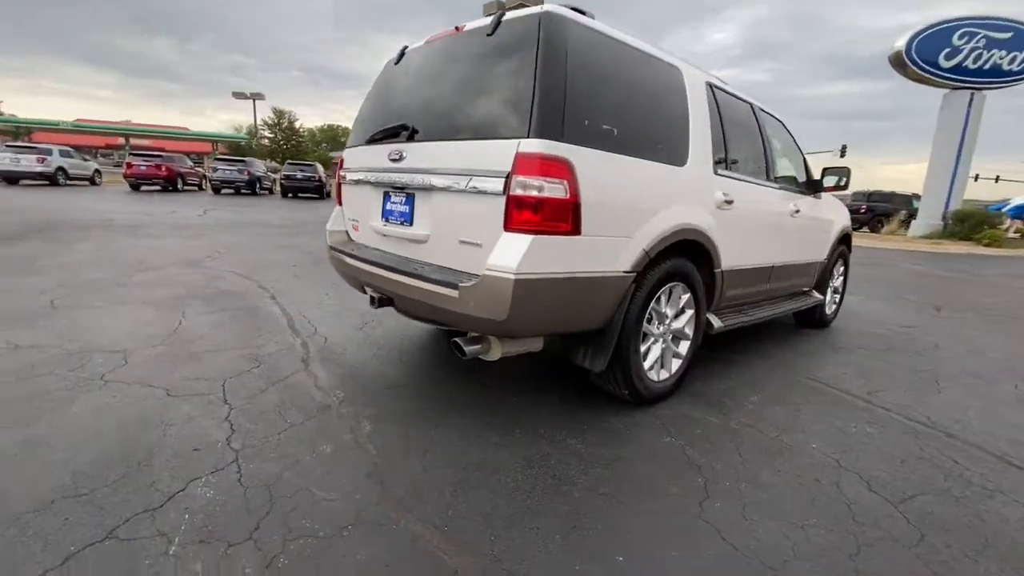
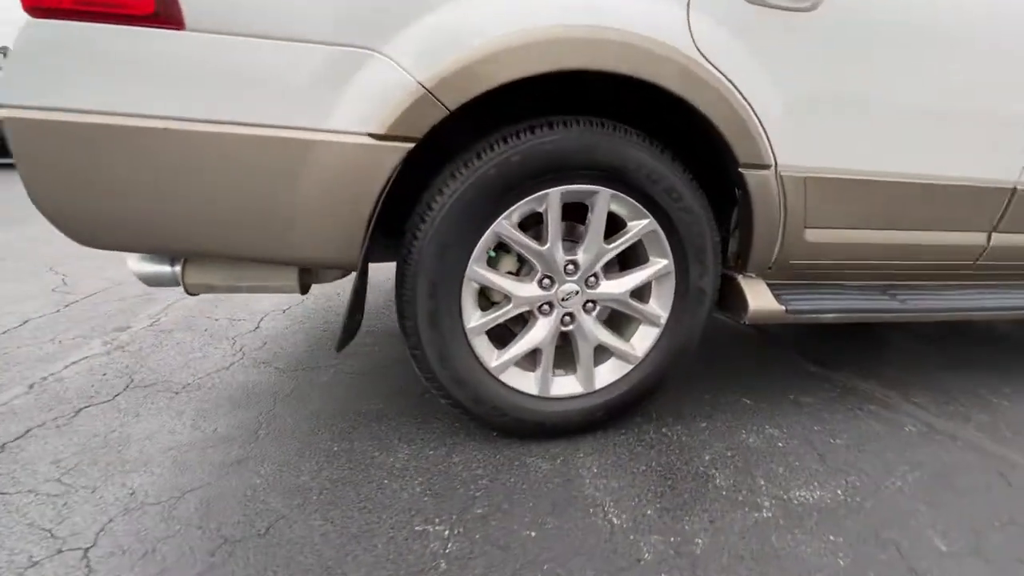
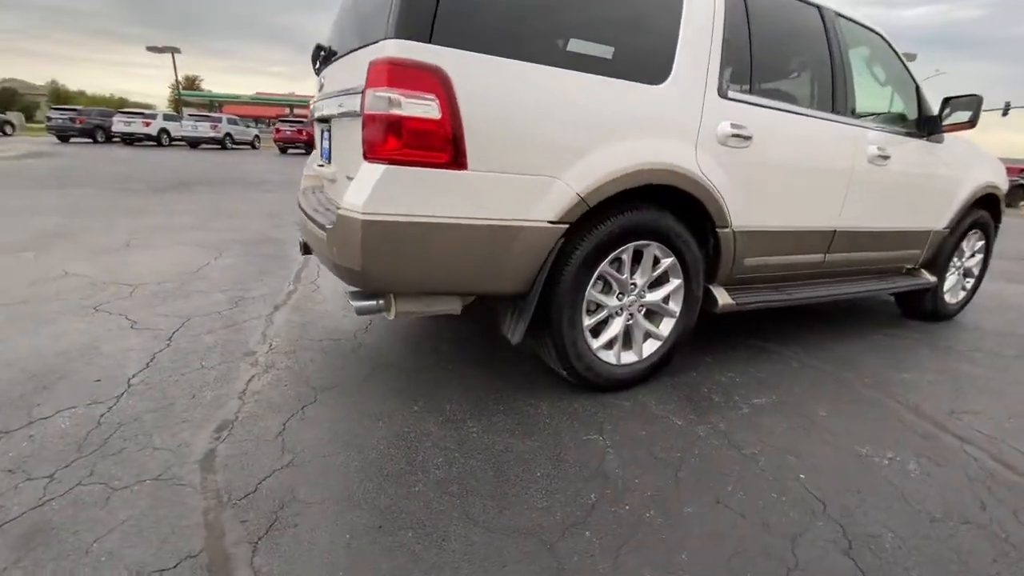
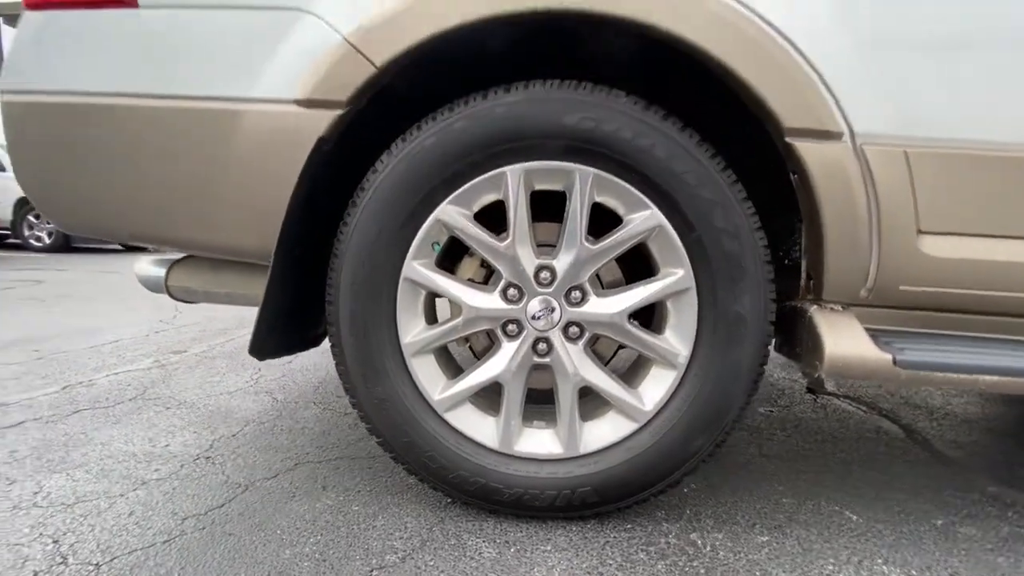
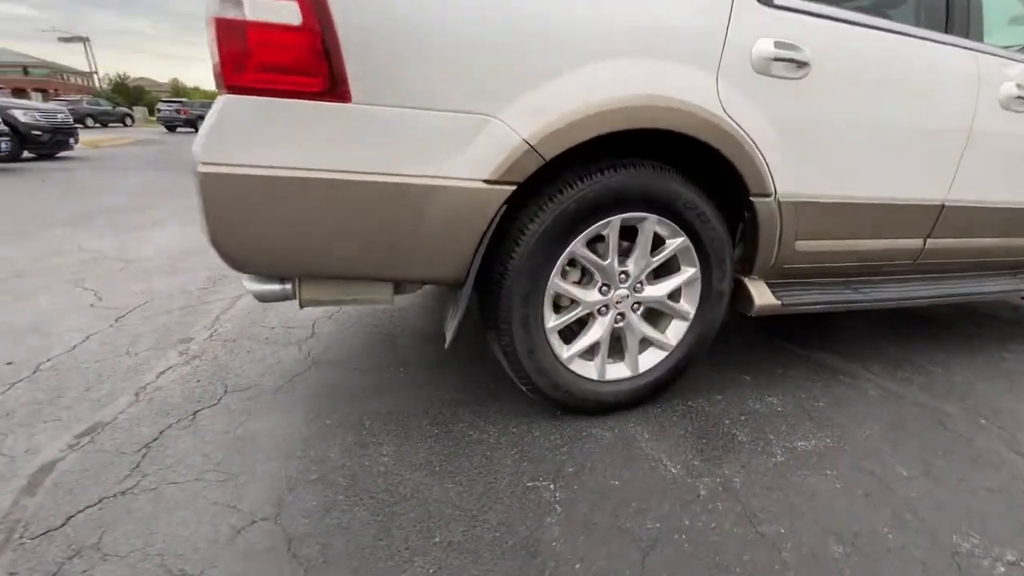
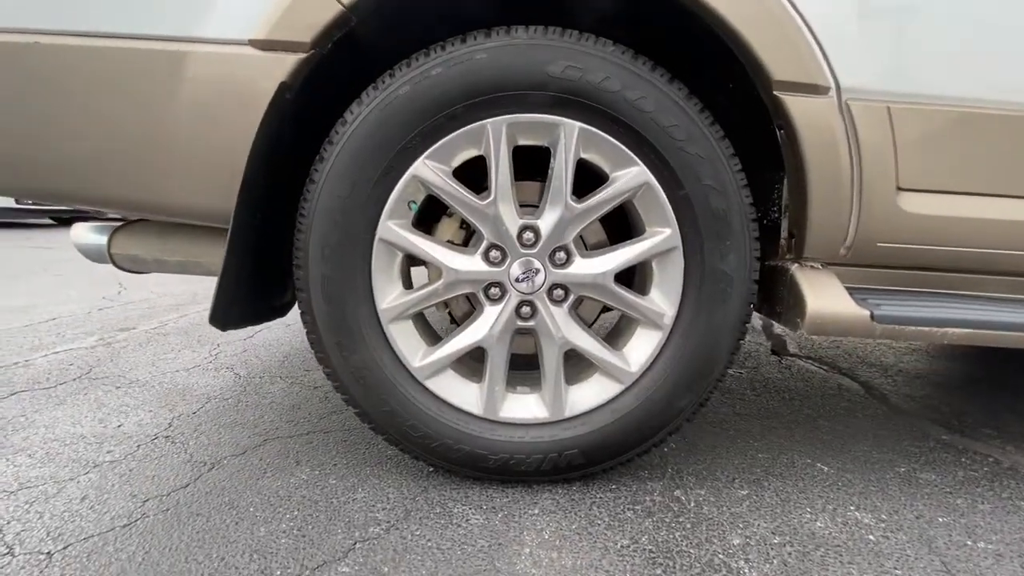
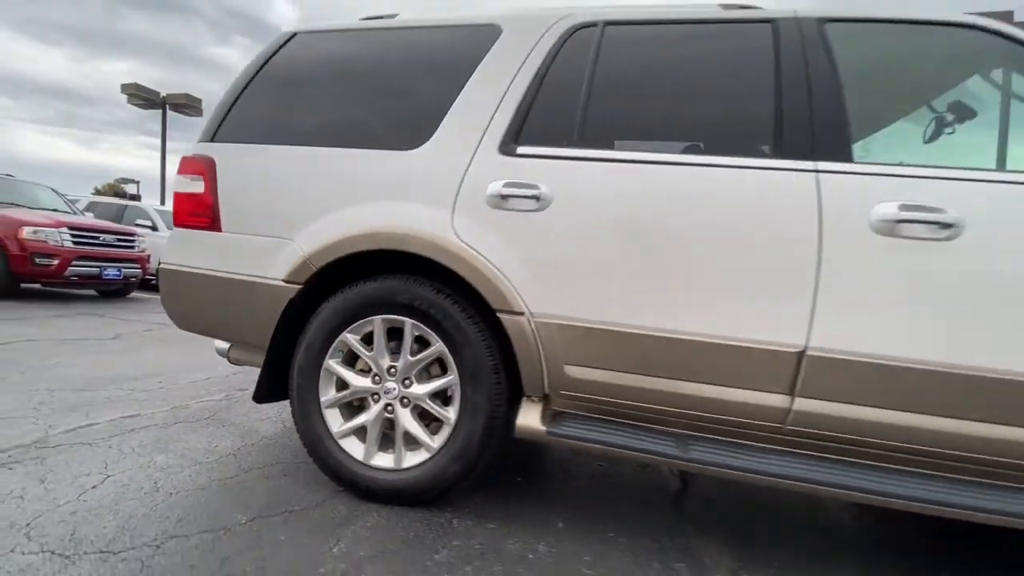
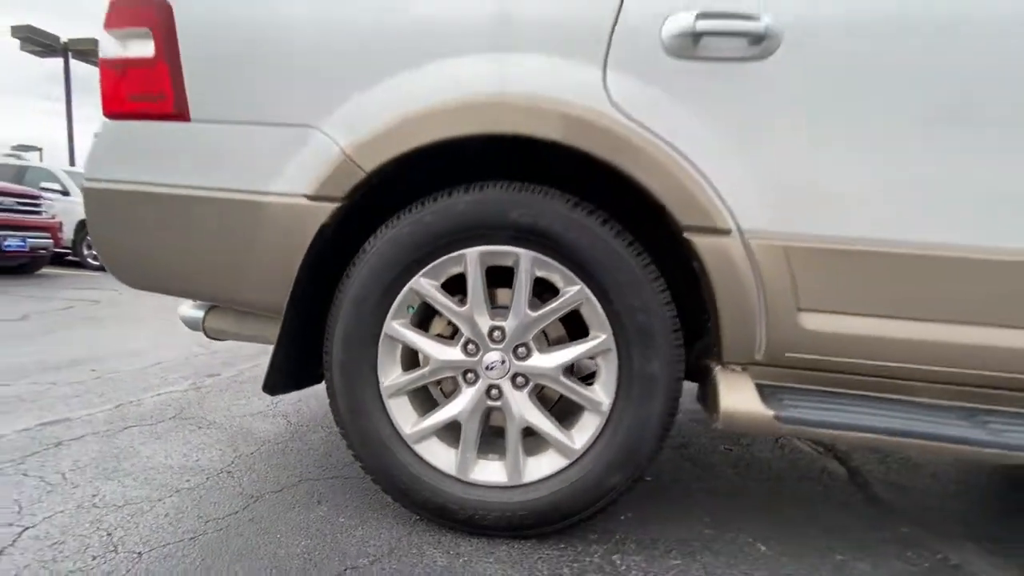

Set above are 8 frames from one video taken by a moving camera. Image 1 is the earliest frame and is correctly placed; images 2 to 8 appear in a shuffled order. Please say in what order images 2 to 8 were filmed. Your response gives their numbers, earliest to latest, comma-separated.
3, 5, 2, 6, 4, 8, 7
